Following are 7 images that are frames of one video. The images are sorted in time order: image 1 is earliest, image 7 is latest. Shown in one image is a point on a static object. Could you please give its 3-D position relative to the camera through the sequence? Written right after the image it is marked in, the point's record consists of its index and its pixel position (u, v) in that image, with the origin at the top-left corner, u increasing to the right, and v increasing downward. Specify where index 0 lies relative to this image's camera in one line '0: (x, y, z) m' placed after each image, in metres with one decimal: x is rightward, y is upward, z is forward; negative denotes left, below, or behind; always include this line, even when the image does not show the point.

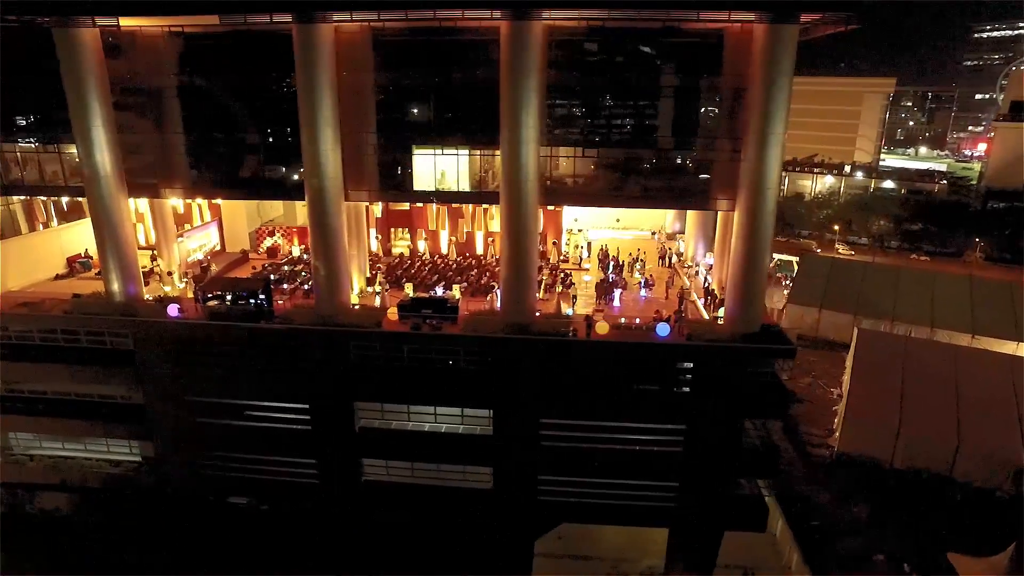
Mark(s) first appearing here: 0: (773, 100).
0: (+8.5, +6.2, +19.2) m
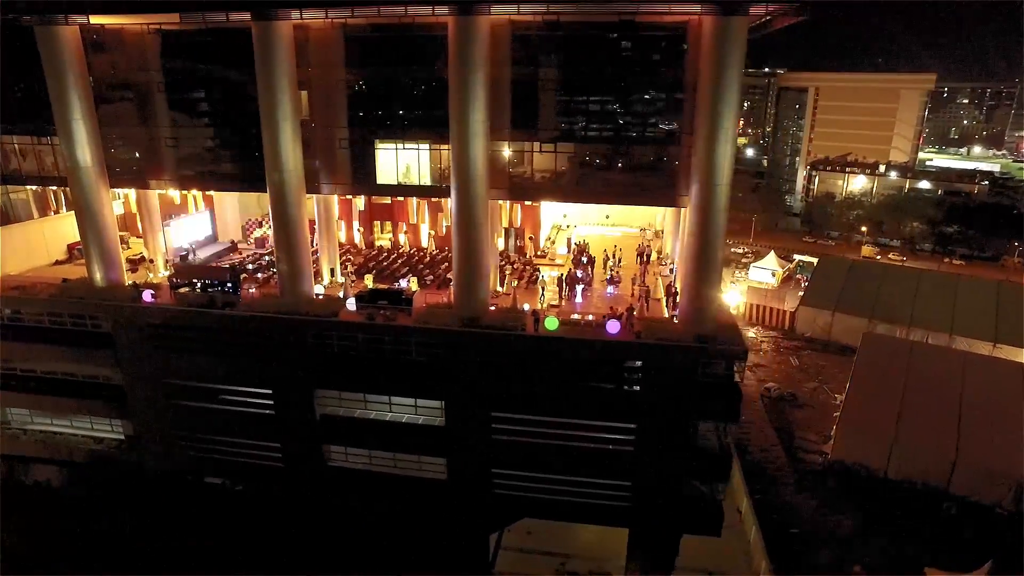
0: (+6.7, +6.2, +18.8) m
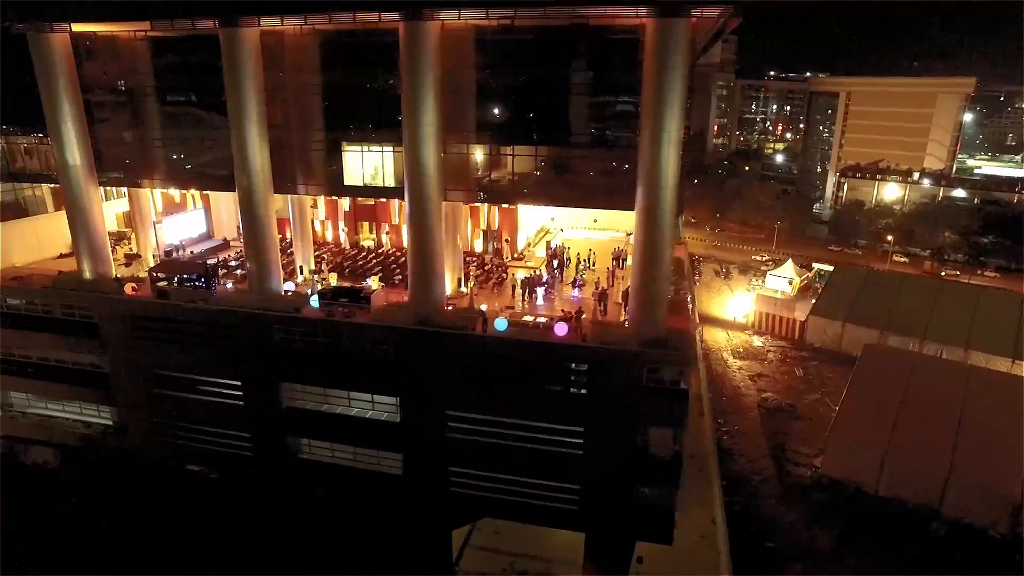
0: (+4.9, +6.1, +18.8) m
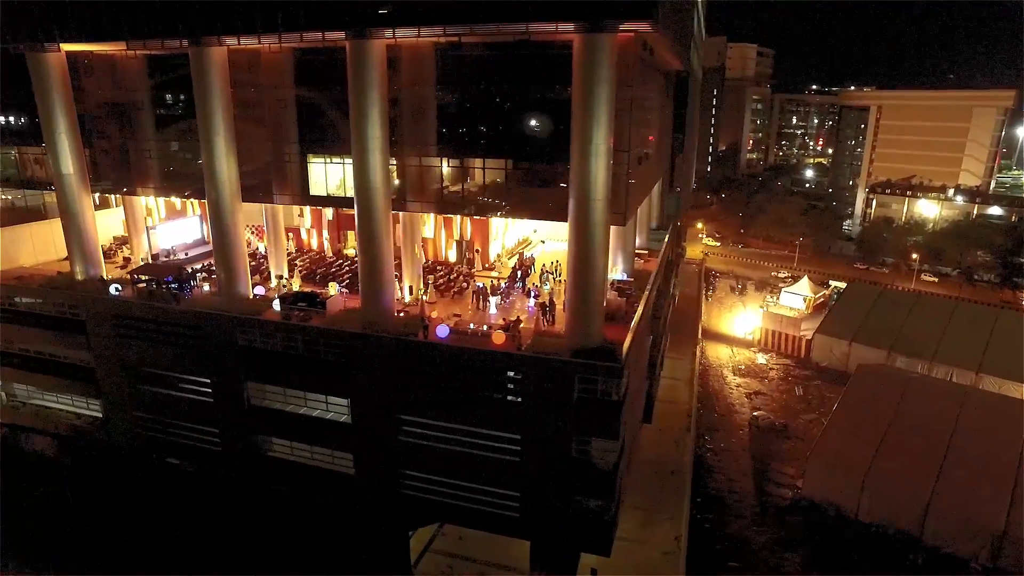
0: (+2.6, +5.7, +19.2) m
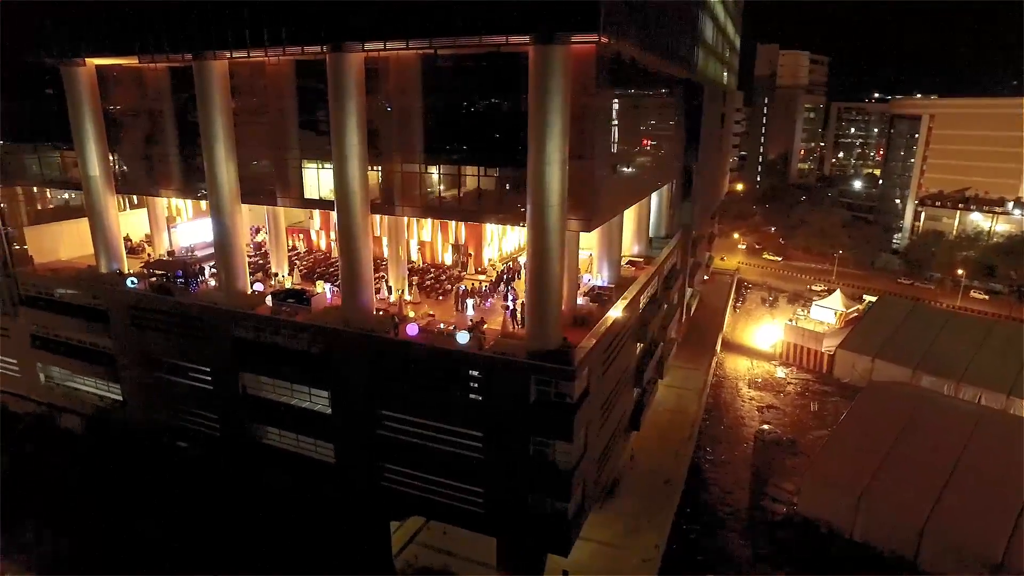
0: (+1.2, +5.6, +19.9) m
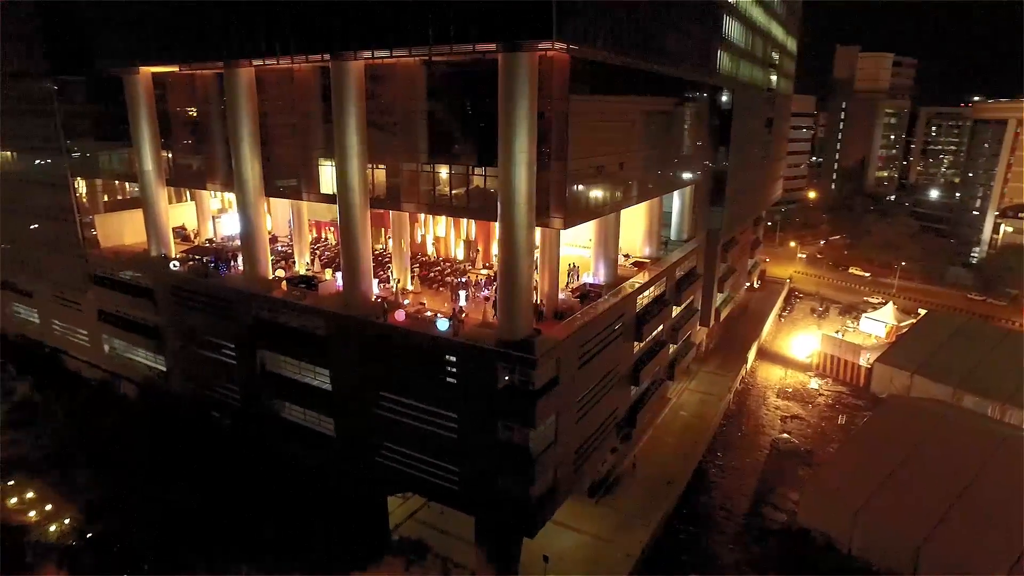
0: (+0.2, +5.9, +21.2) m
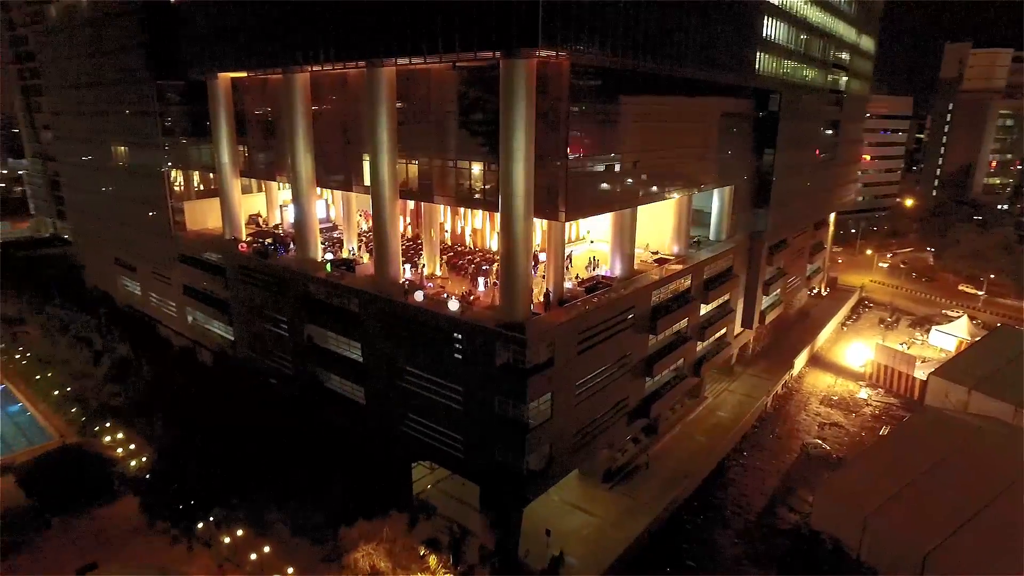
0: (+0.2, +6.5, +23.2) m
